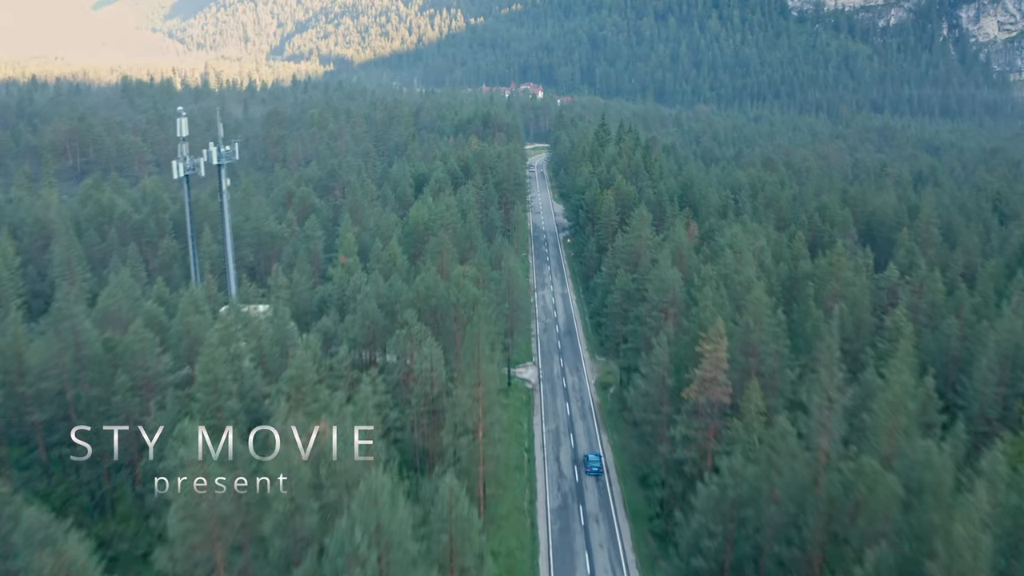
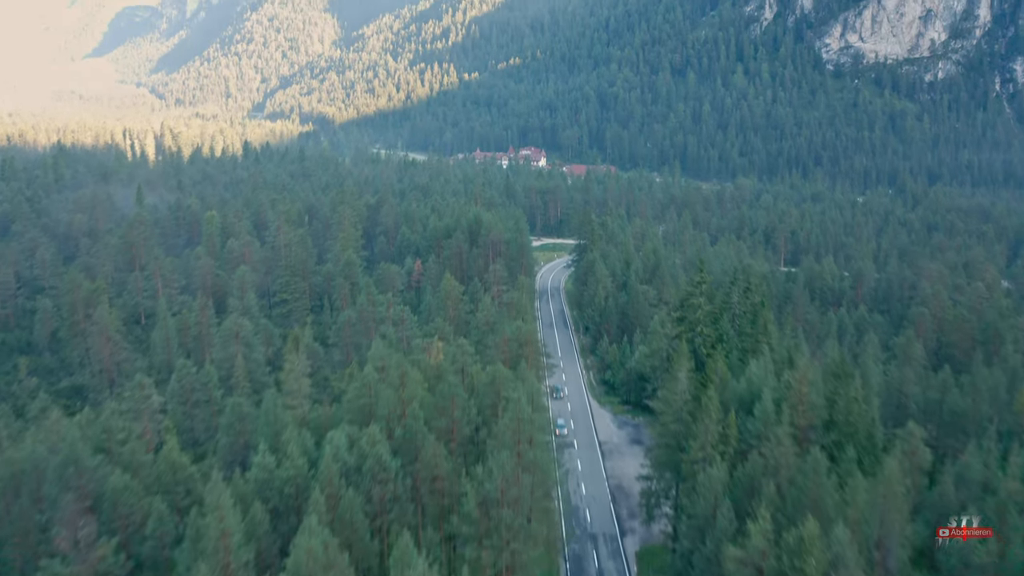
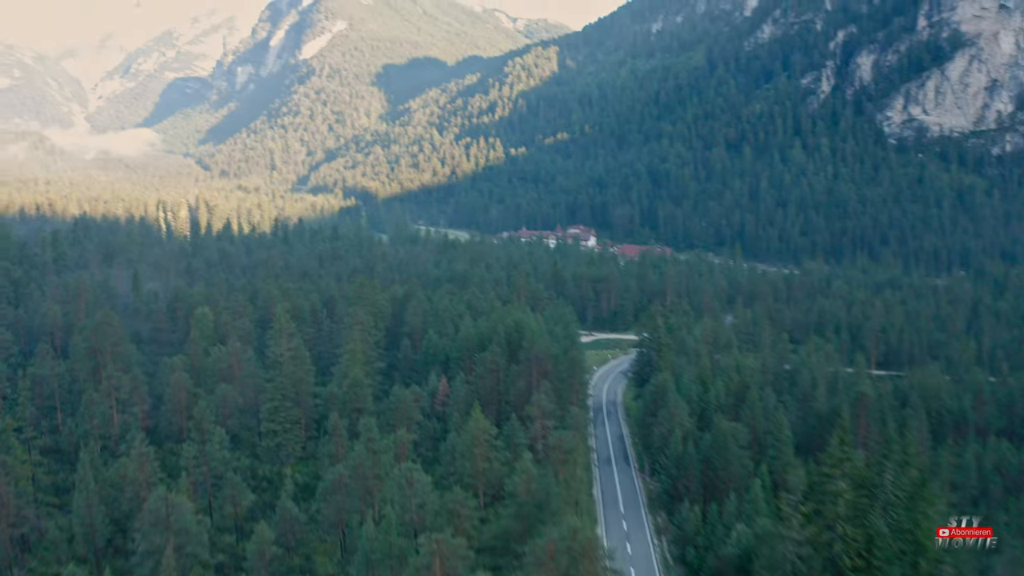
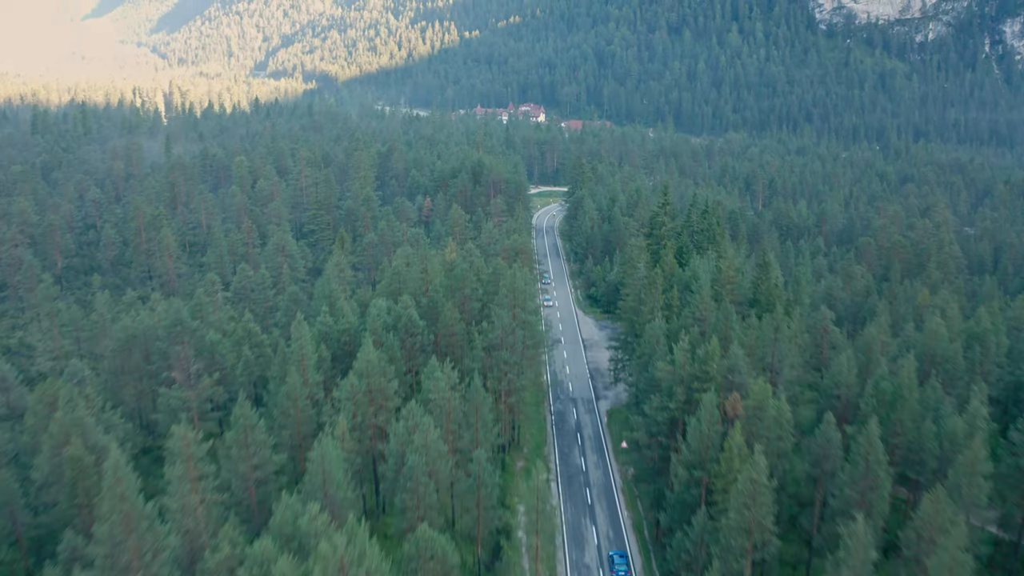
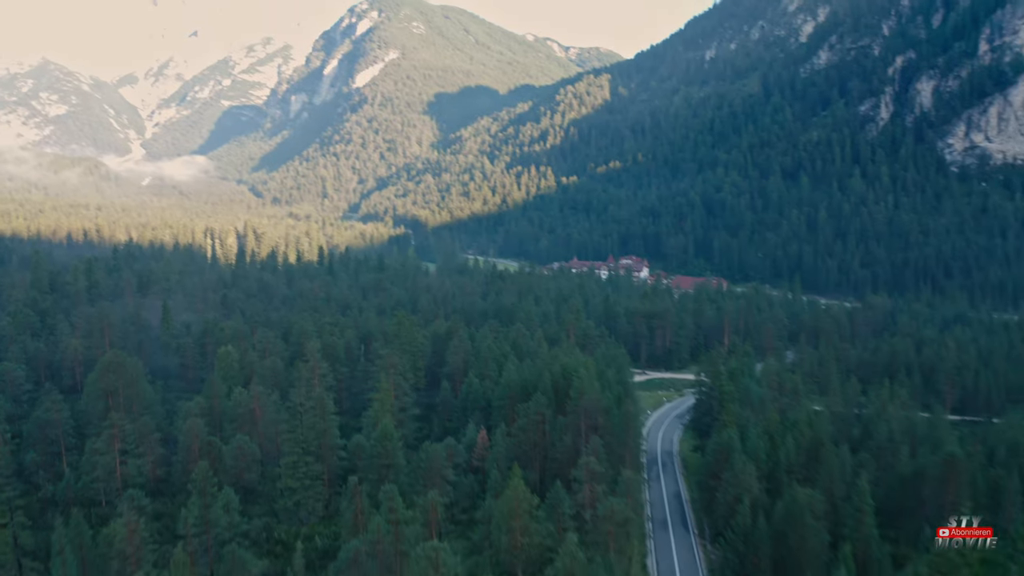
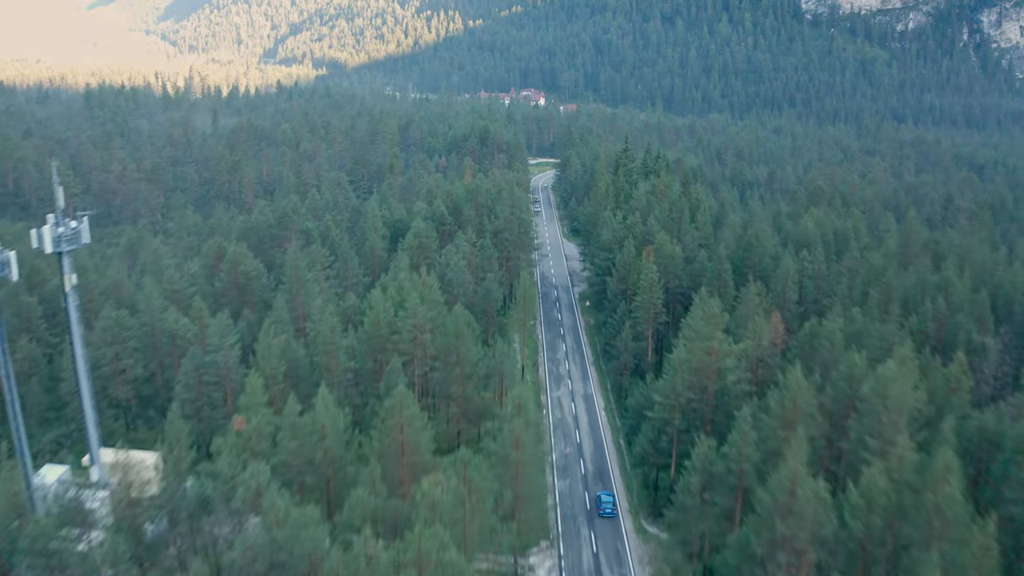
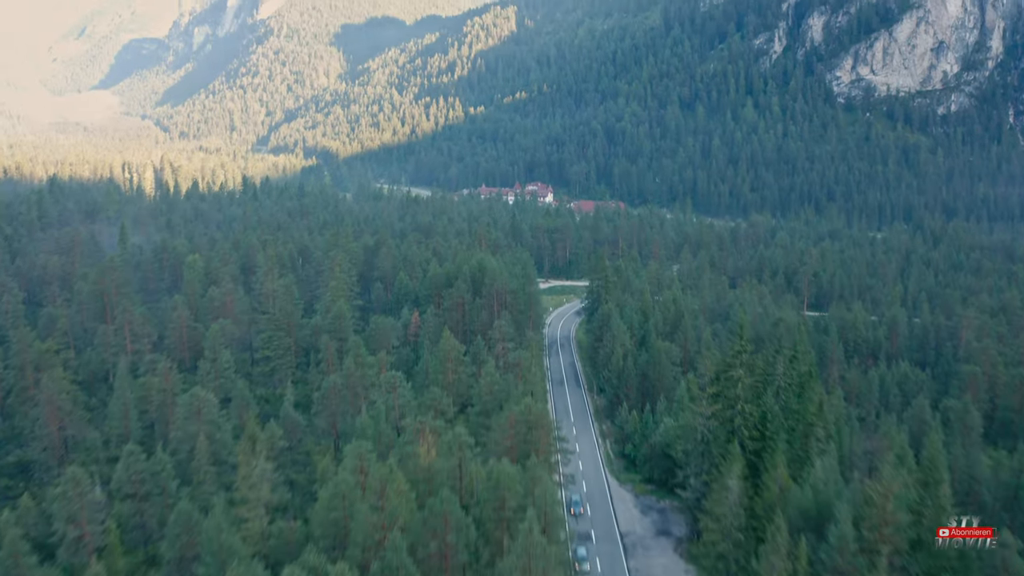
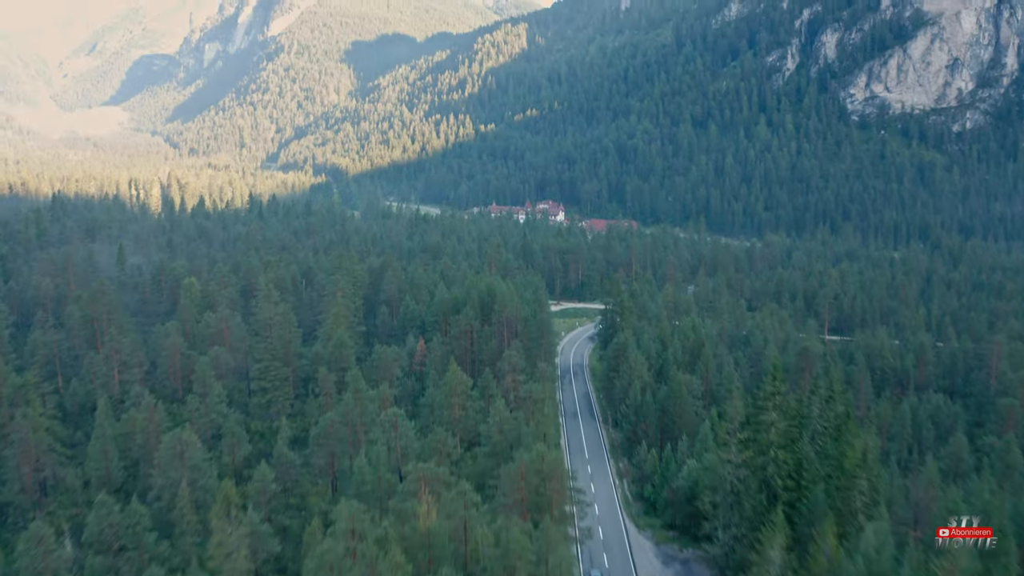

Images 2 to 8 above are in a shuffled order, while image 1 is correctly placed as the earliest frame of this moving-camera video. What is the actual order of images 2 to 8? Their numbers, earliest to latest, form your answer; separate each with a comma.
6, 4, 2, 7, 8, 3, 5
